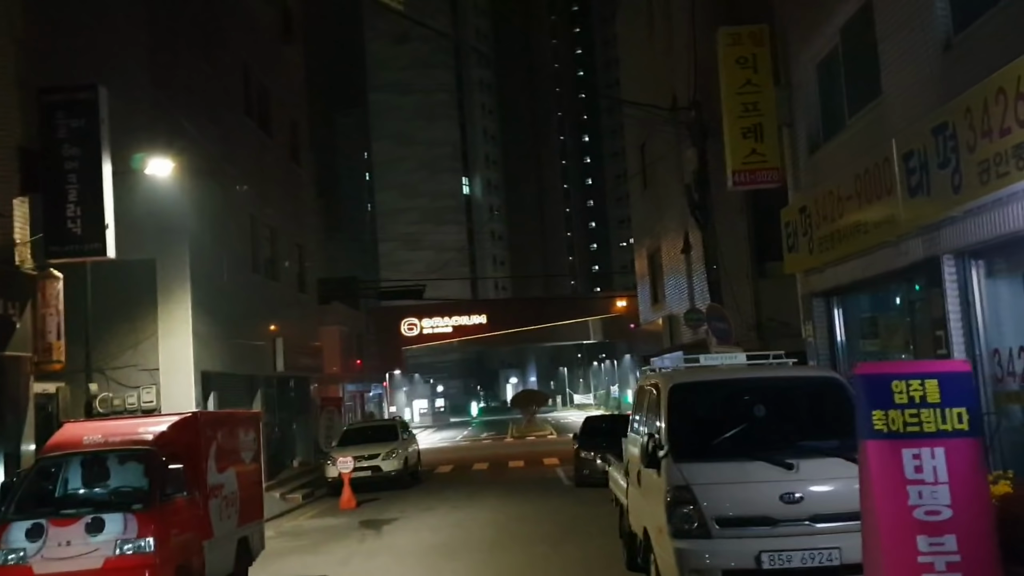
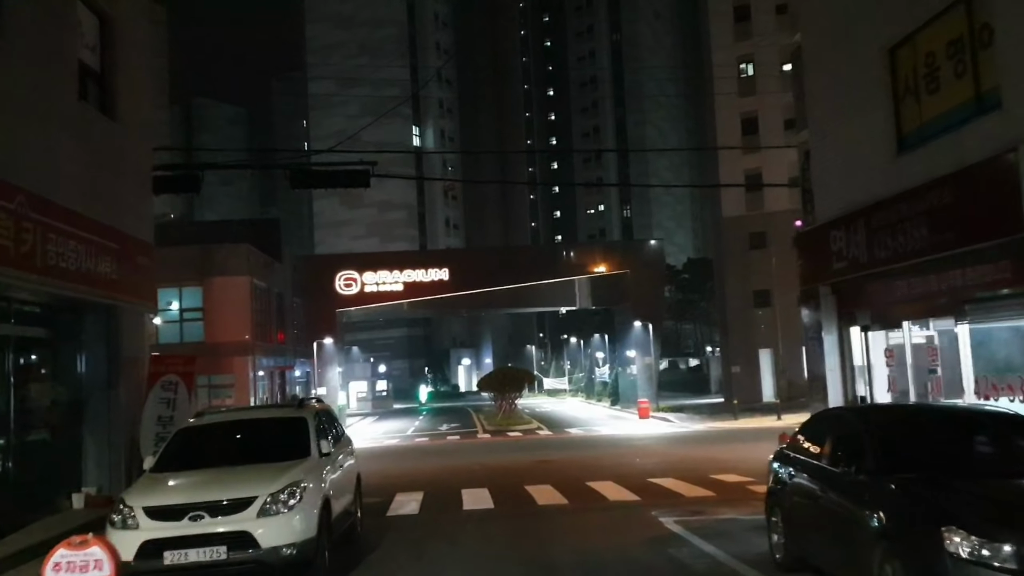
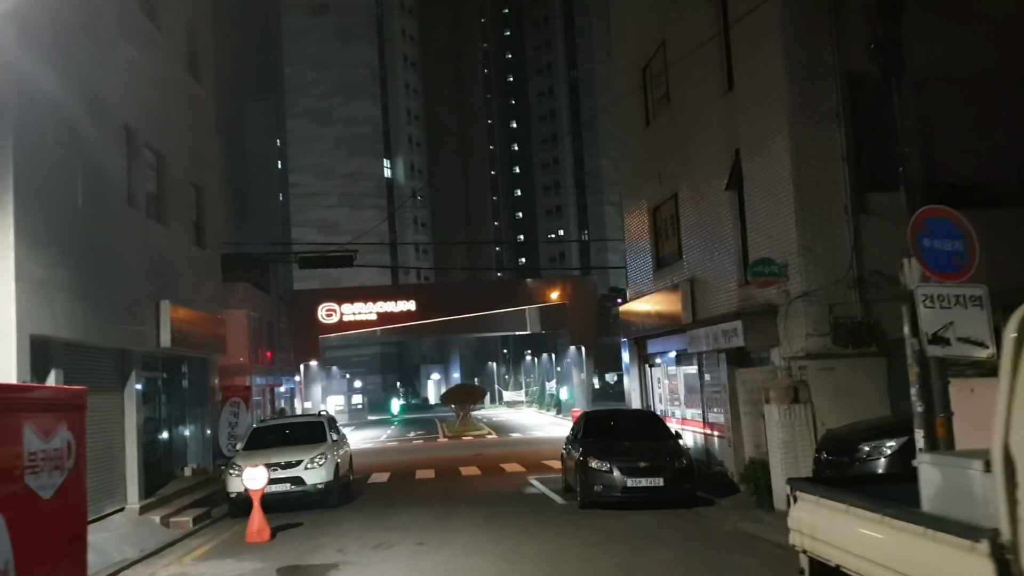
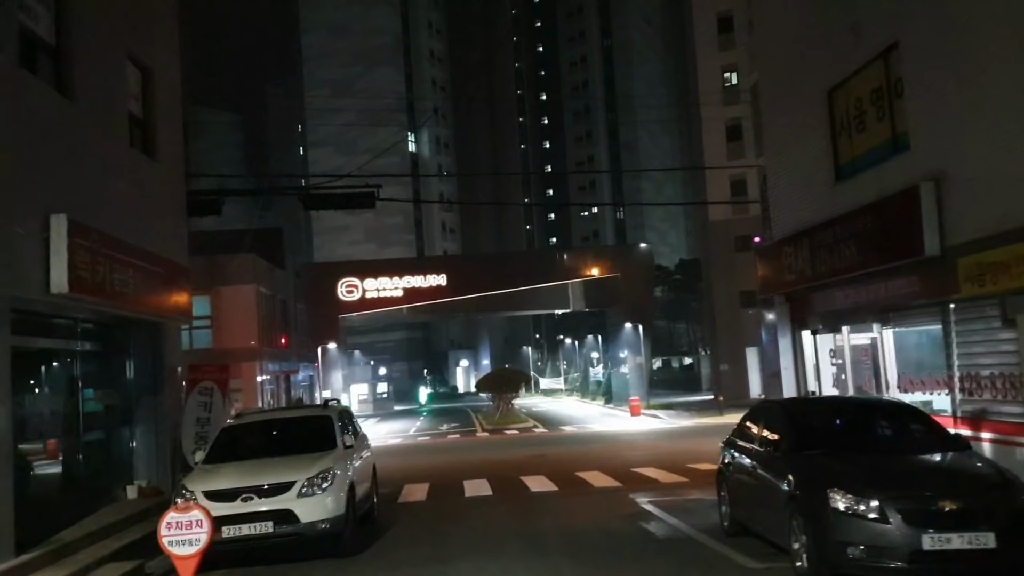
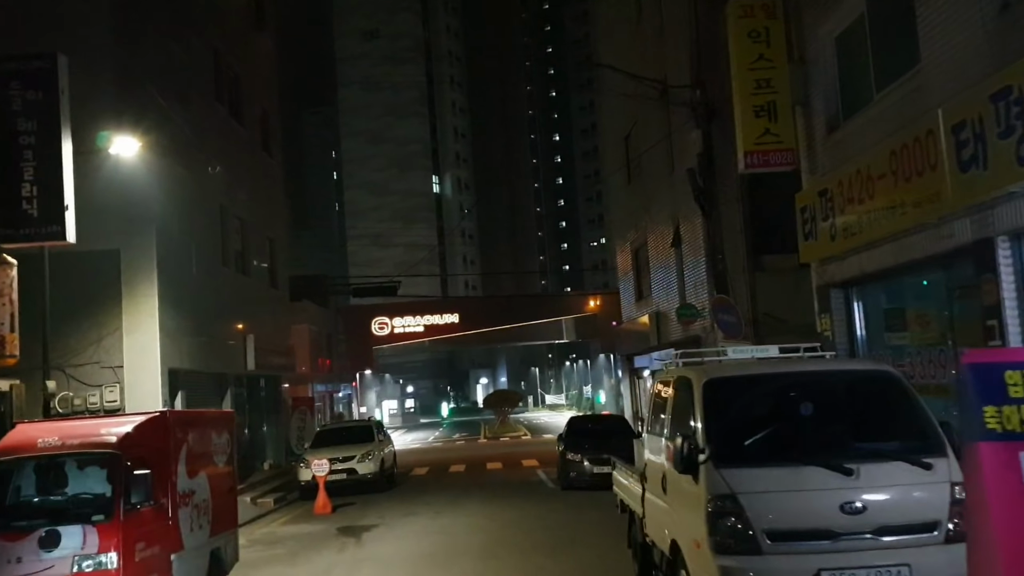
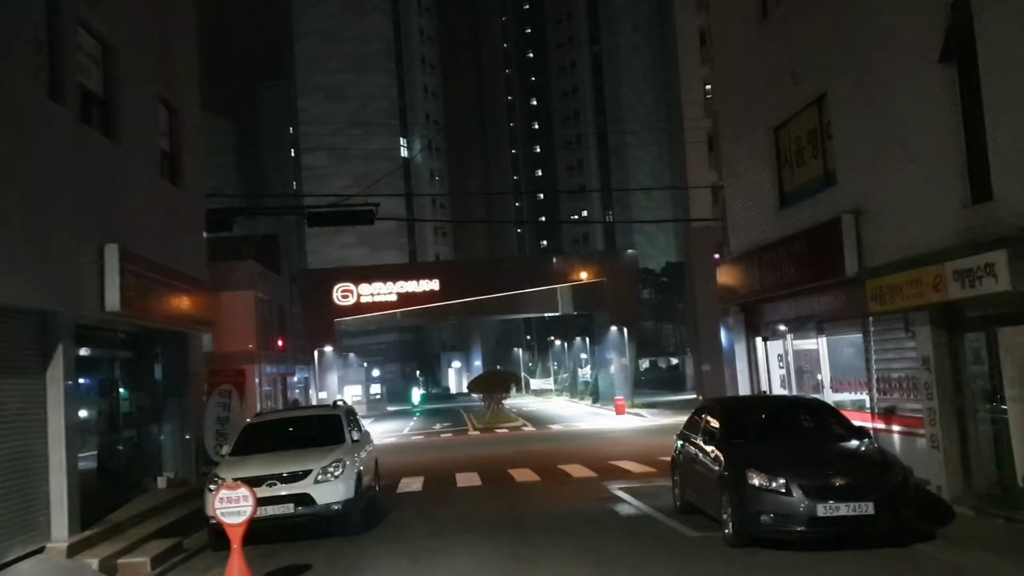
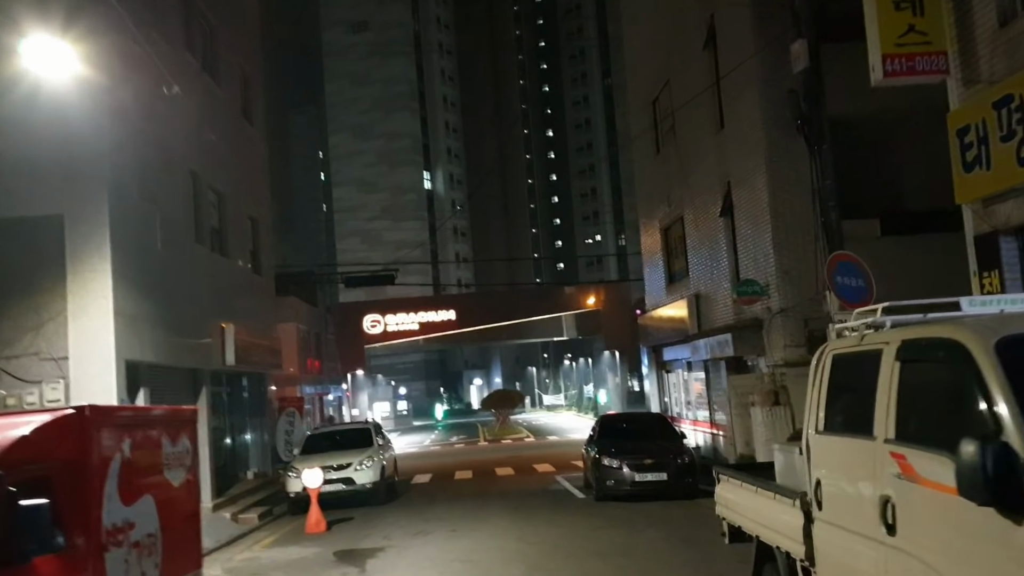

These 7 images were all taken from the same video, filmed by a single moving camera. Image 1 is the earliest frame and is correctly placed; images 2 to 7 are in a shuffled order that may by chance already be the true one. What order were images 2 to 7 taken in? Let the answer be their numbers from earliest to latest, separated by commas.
5, 7, 3, 6, 4, 2
